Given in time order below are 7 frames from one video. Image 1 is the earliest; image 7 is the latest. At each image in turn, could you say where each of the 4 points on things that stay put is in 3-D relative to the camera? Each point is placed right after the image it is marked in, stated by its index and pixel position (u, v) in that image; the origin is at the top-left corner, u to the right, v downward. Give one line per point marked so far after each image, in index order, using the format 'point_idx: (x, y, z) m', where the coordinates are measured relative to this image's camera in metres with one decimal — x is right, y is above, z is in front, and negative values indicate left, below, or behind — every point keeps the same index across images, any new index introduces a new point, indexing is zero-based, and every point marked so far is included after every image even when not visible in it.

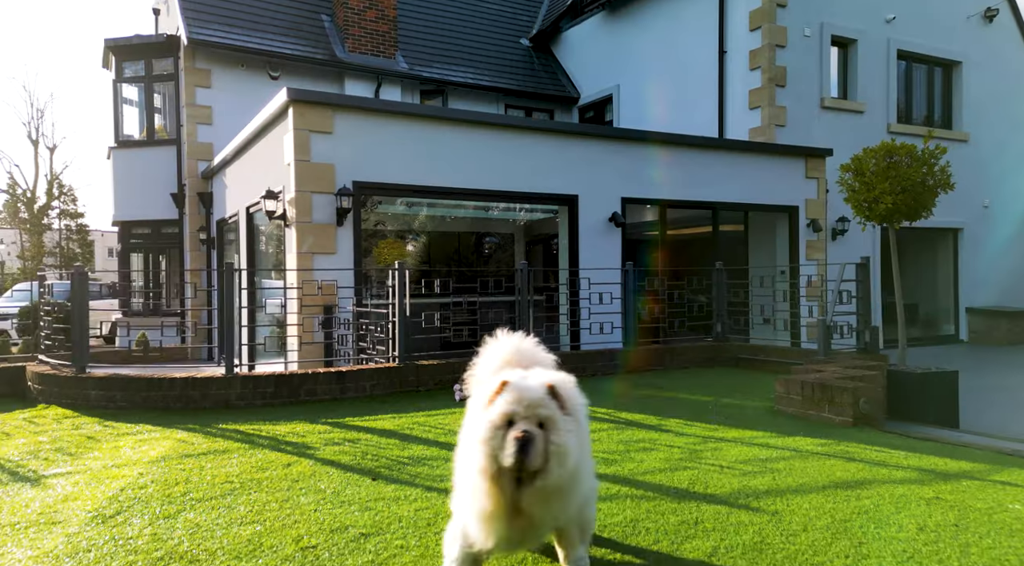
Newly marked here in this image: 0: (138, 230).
0: (-6.9, +1.0, +13.5) m
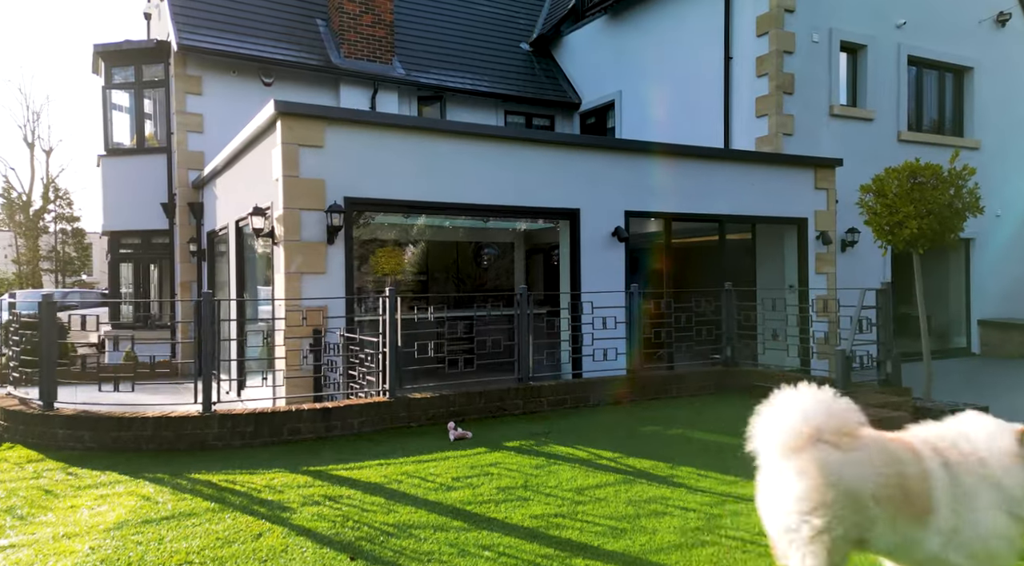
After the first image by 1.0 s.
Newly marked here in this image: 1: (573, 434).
0: (-6.9, +0.8, +13.1) m
1: (+0.5, -1.2, +5.6) m
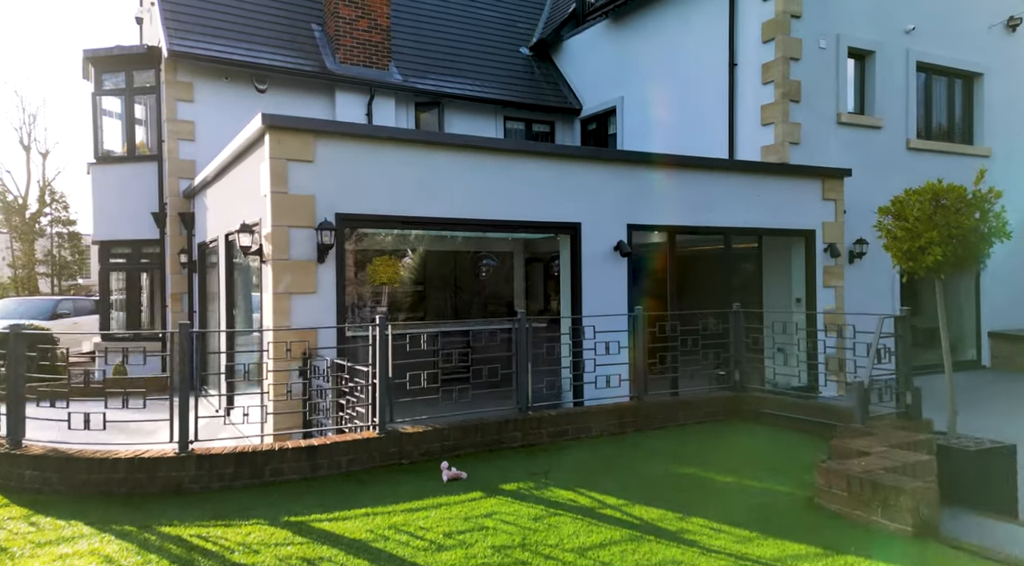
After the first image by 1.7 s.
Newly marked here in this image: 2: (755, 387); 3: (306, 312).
0: (-6.9, +0.6, +12.8) m
1: (+0.5, -1.4, +5.3) m
2: (+2.6, -1.1, +7.7) m
3: (-1.9, -0.3, +6.8) m
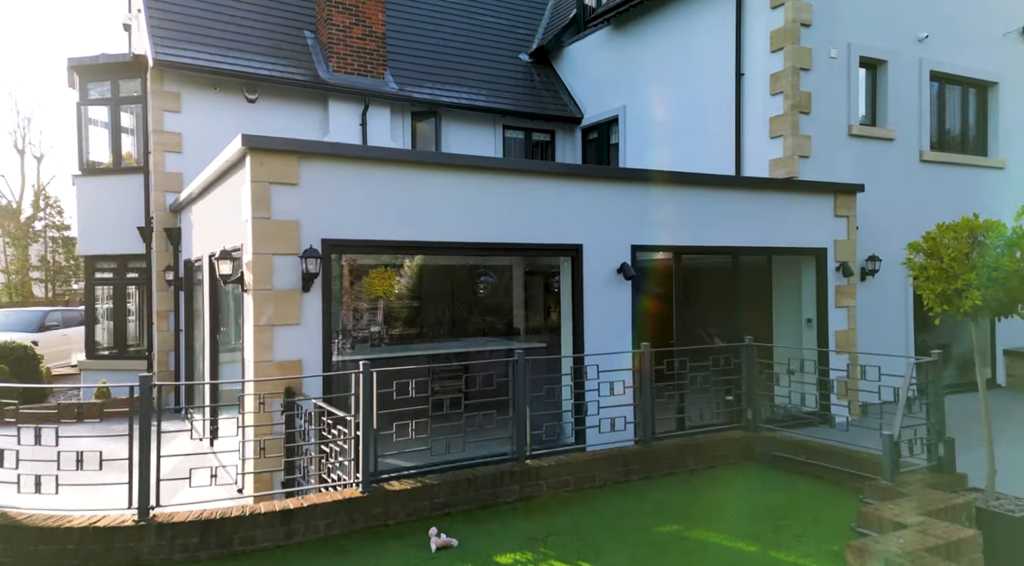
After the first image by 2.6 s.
0: (-7.0, +0.3, +12.4) m
1: (+0.4, -1.6, +4.9) m
2: (+2.5, -1.4, +7.3) m
3: (-1.9, -0.5, +6.3) m
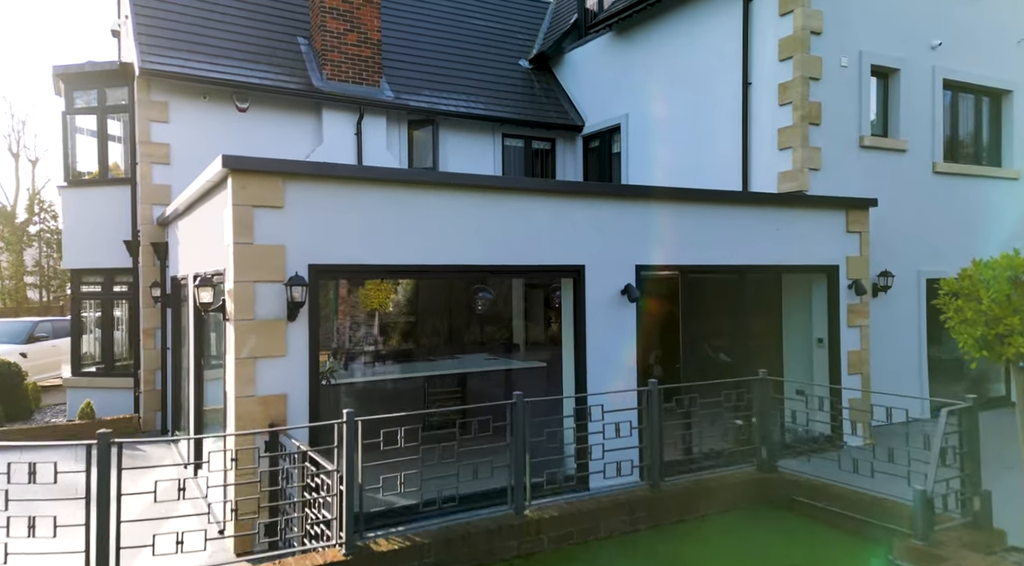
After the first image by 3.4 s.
0: (-7.0, +0.1, +12.0) m
1: (+0.4, -1.9, +4.5) m
2: (+2.5, -1.6, +6.9) m
3: (-1.9, -0.8, +6.0) m
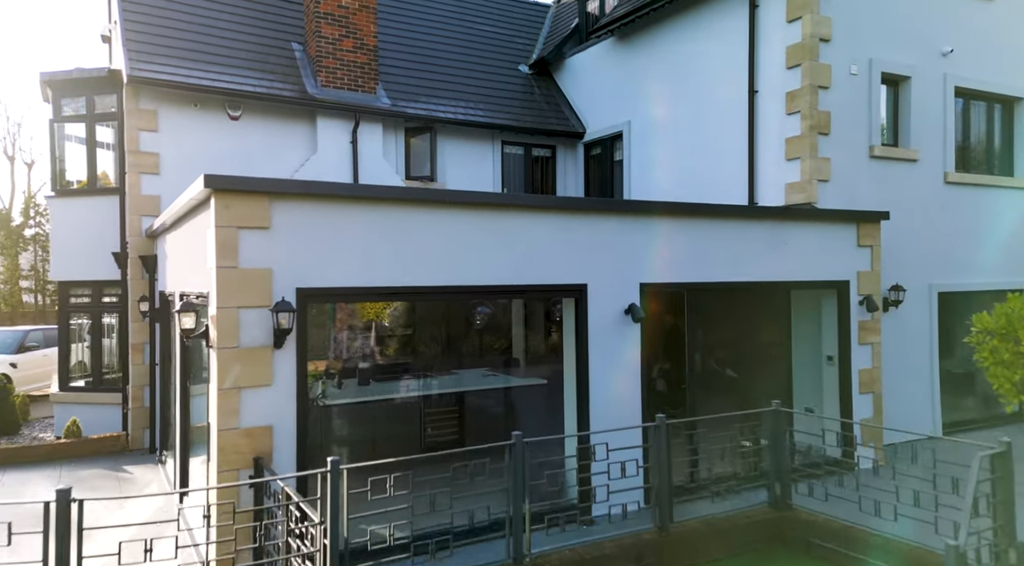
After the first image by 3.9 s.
0: (-7.0, -0.1, +11.7) m
1: (+0.4, -2.1, +4.2) m
2: (+2.5, -1.8, +6.6) m
3: (-1.9, -1.0, +5.6) m
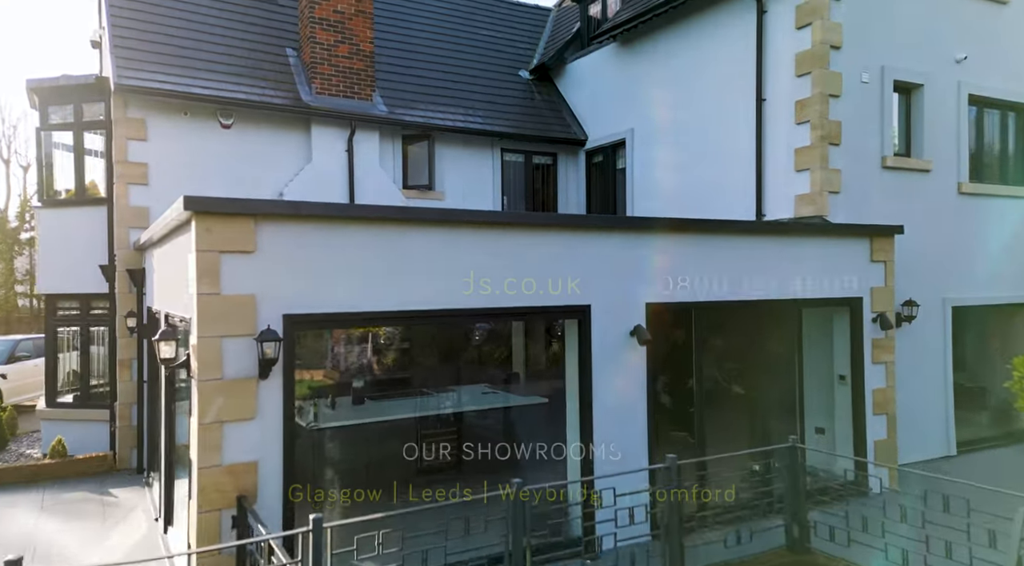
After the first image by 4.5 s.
0: (-7.0, -0.3, +11.4) m
1: (+0.4, -2.3, +3.8) m
2: (+2.5, -2.0, +6.3) m
3: (-1.9, -1.2, +5.3) m
